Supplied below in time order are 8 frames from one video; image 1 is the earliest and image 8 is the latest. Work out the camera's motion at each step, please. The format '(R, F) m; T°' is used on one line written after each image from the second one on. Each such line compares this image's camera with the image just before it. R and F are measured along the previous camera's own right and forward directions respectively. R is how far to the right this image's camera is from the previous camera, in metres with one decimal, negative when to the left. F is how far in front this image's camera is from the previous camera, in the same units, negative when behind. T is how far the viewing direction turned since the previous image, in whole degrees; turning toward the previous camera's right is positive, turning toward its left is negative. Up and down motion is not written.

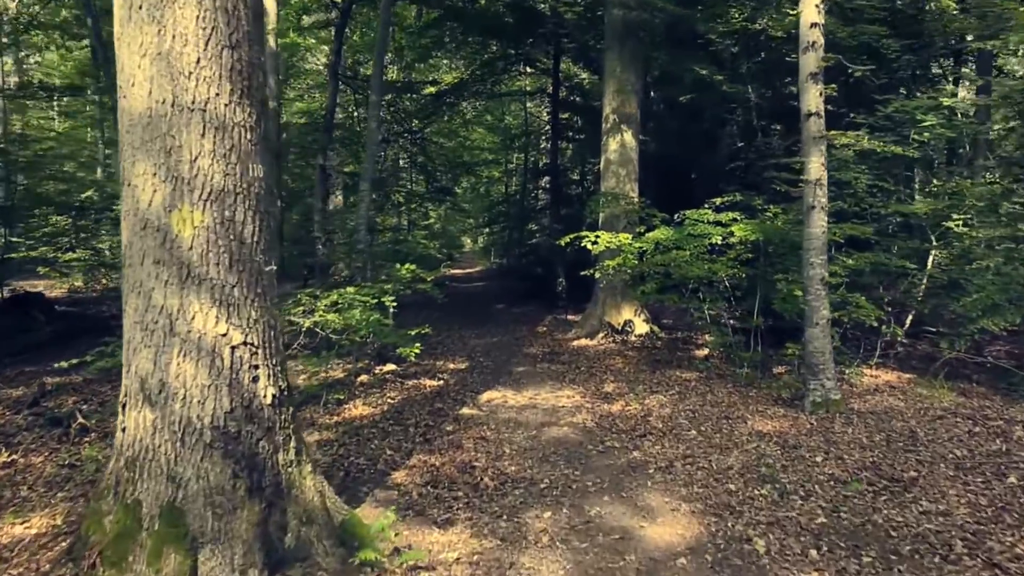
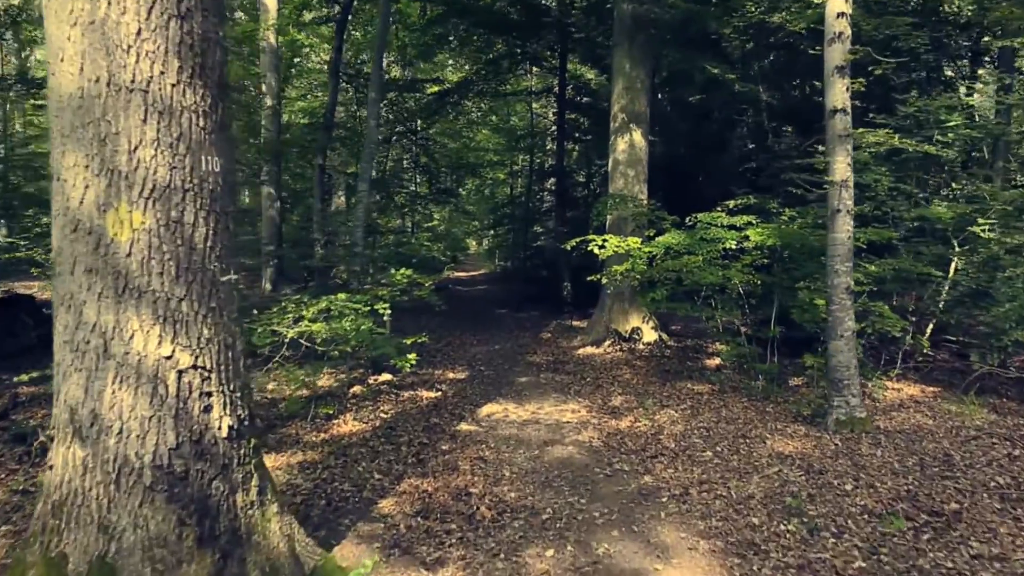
(0.0, +0.5) m; 0°
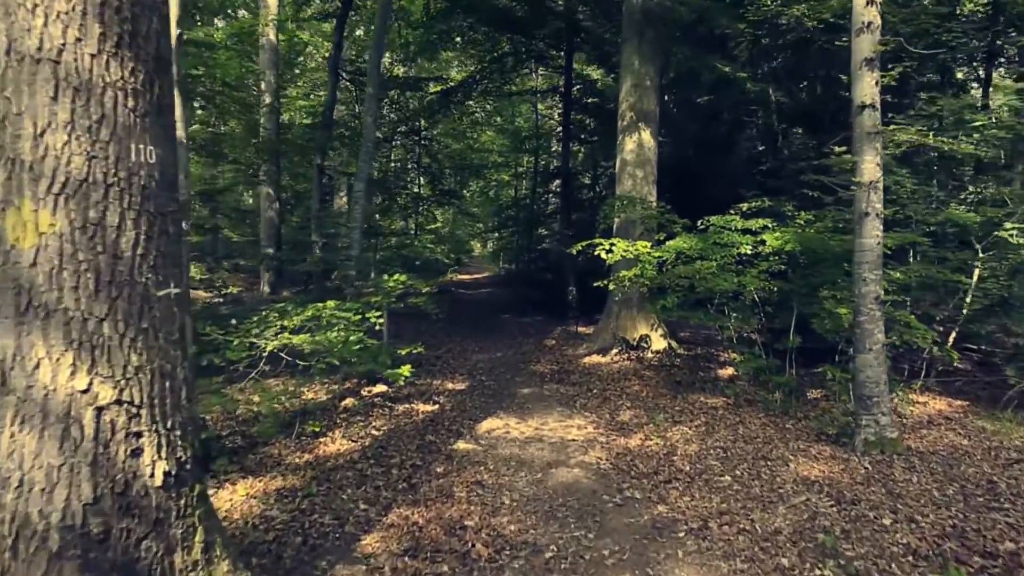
(0.0, +0.5) m; 0°
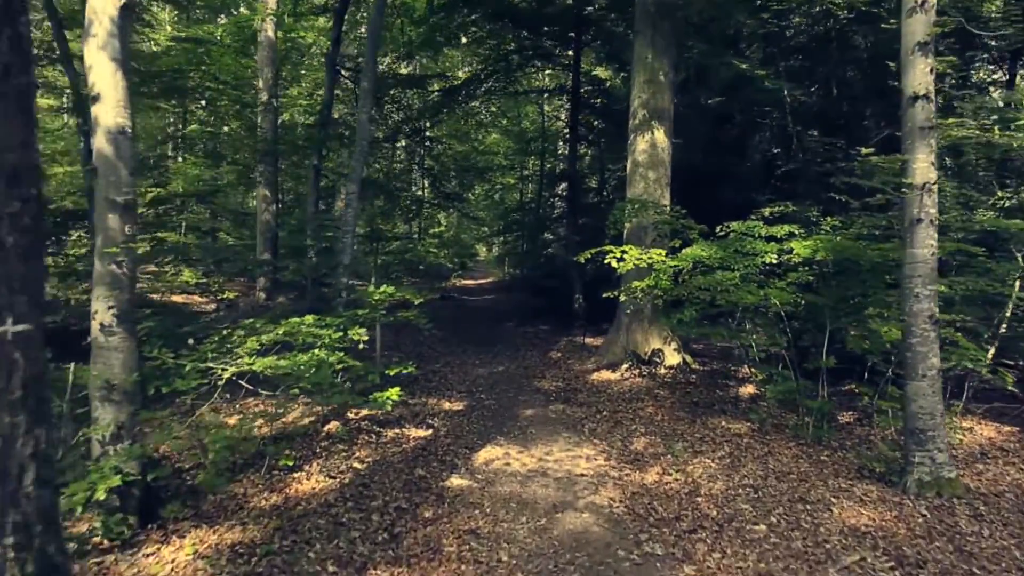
(0.0, +0.8) m; 0°
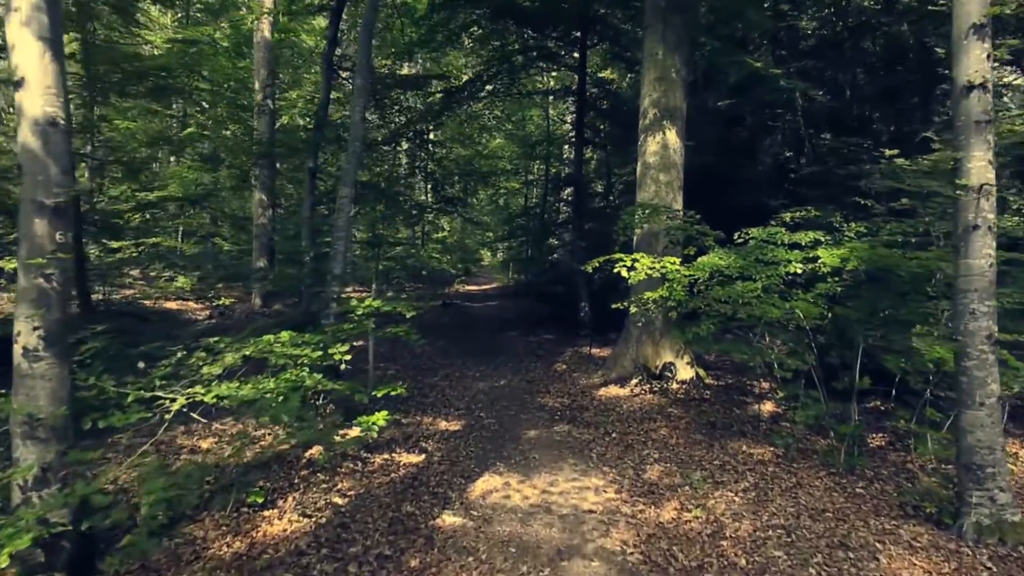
(0.0, +0.6) m; 0°
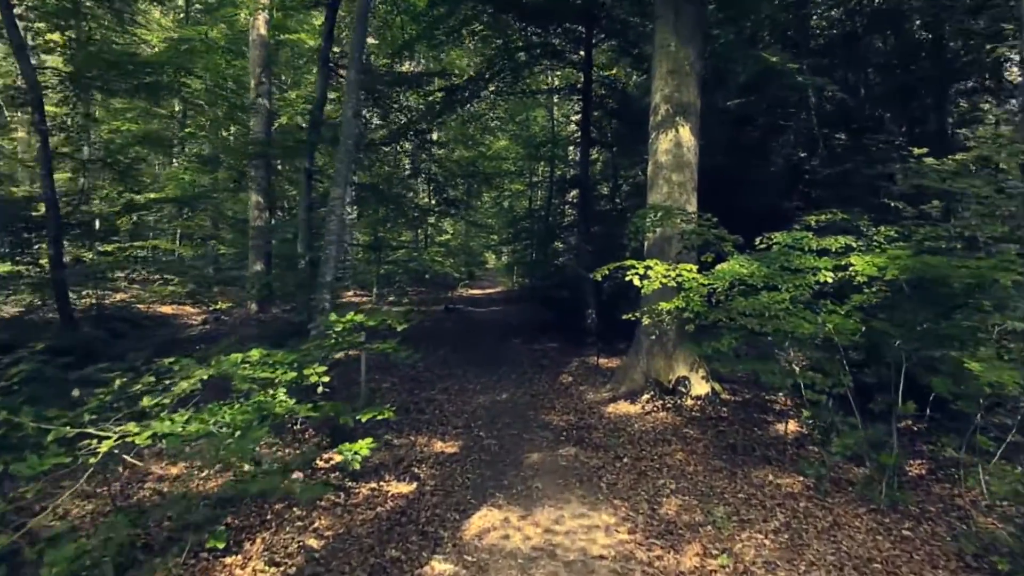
(0.0, +0.7) m; 0°
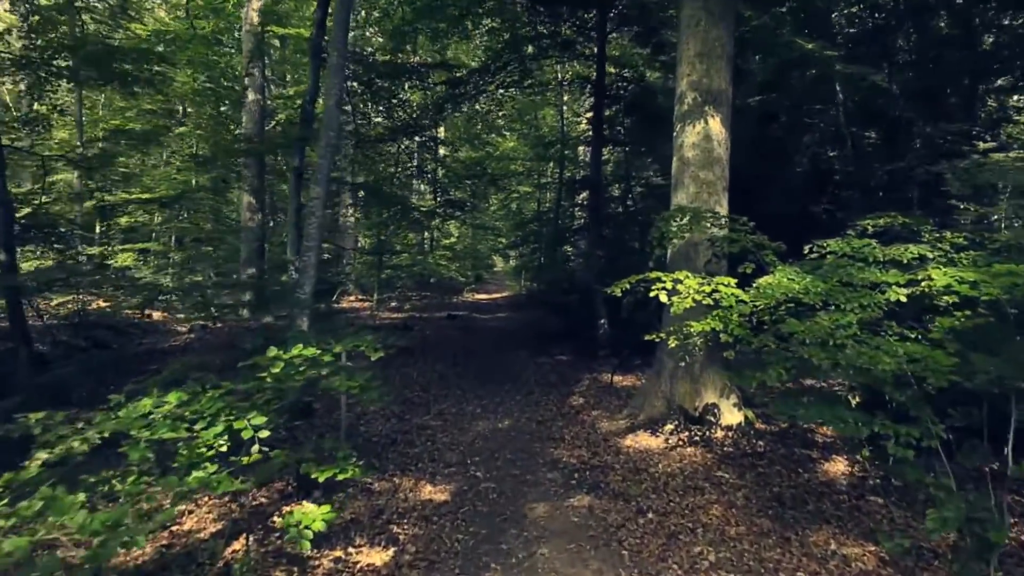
(0.0, +1.2) m; -1°
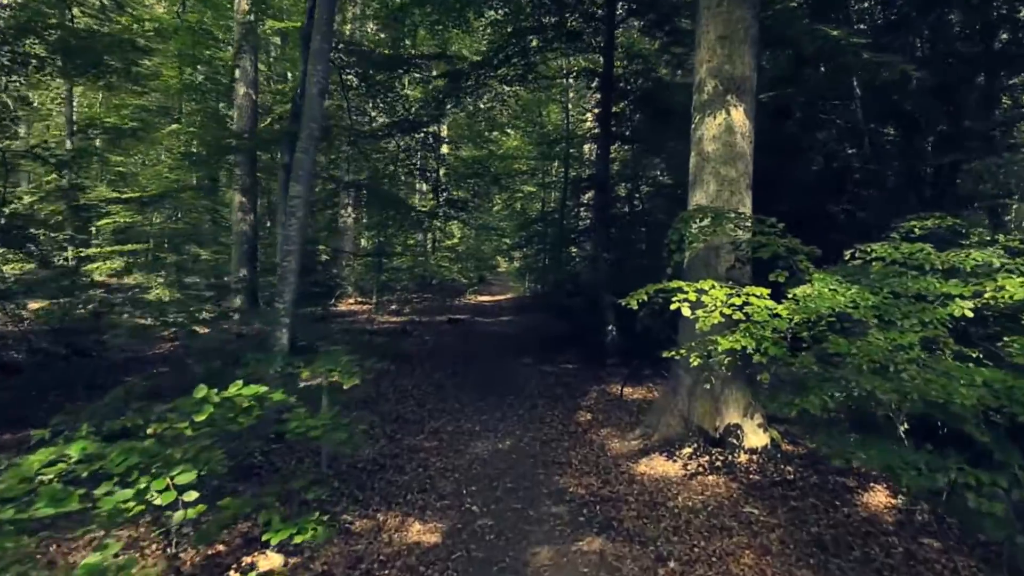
(0.0, +0.8) m; 0°
